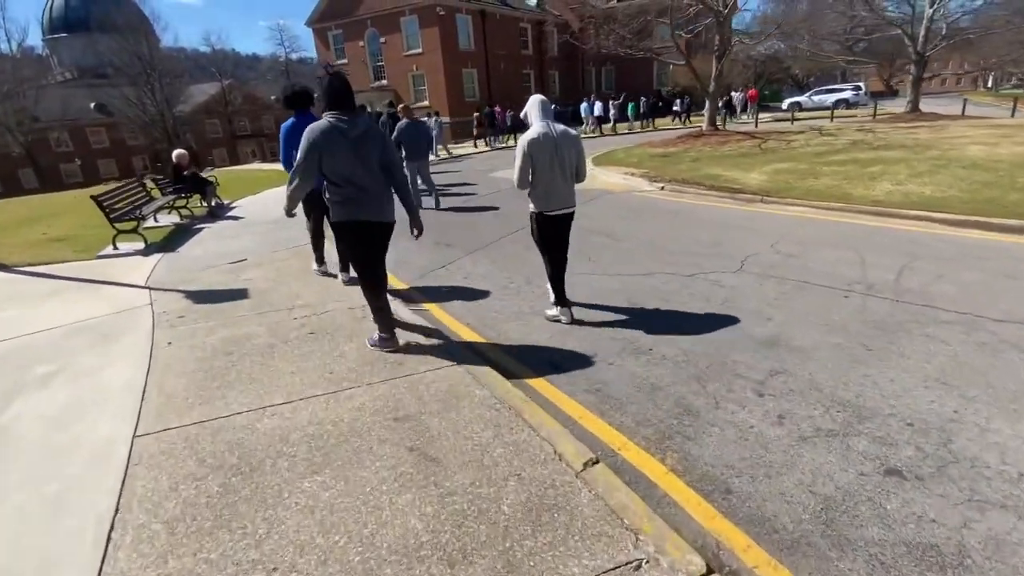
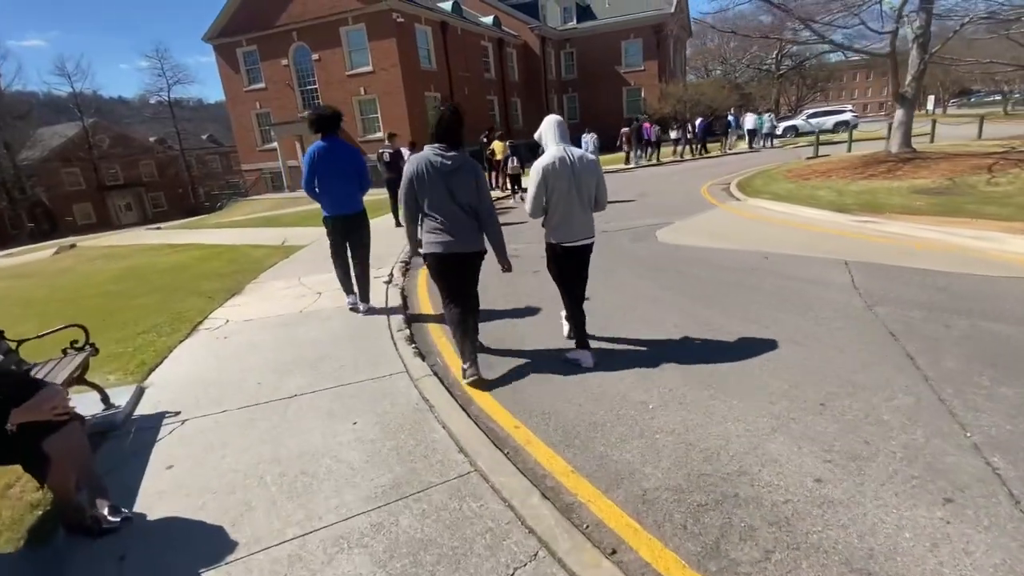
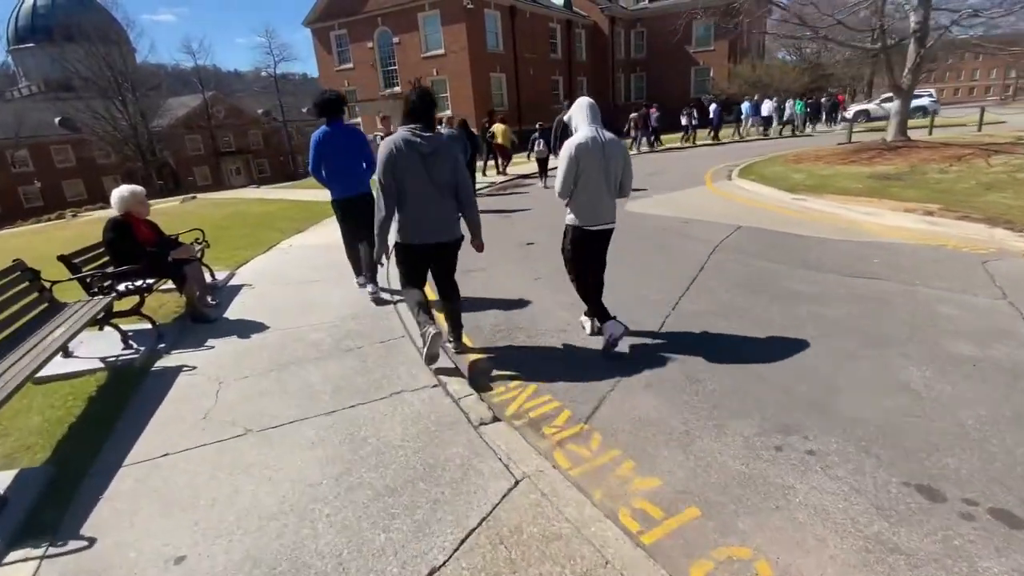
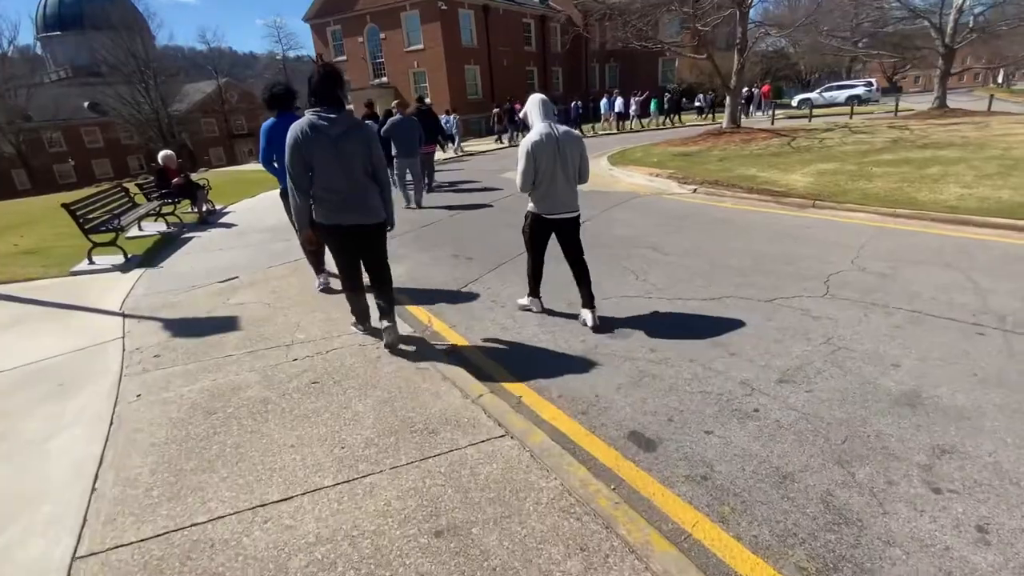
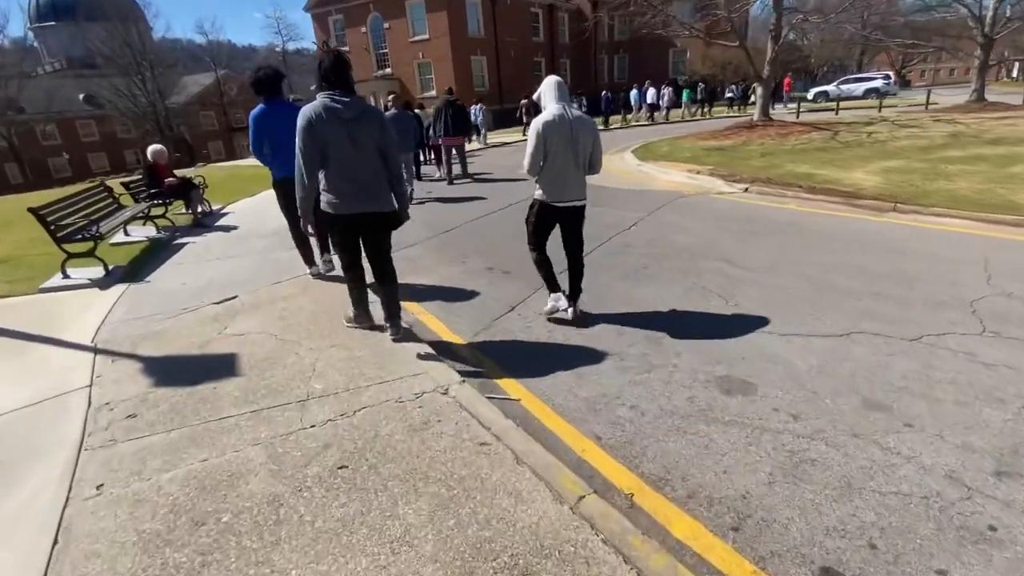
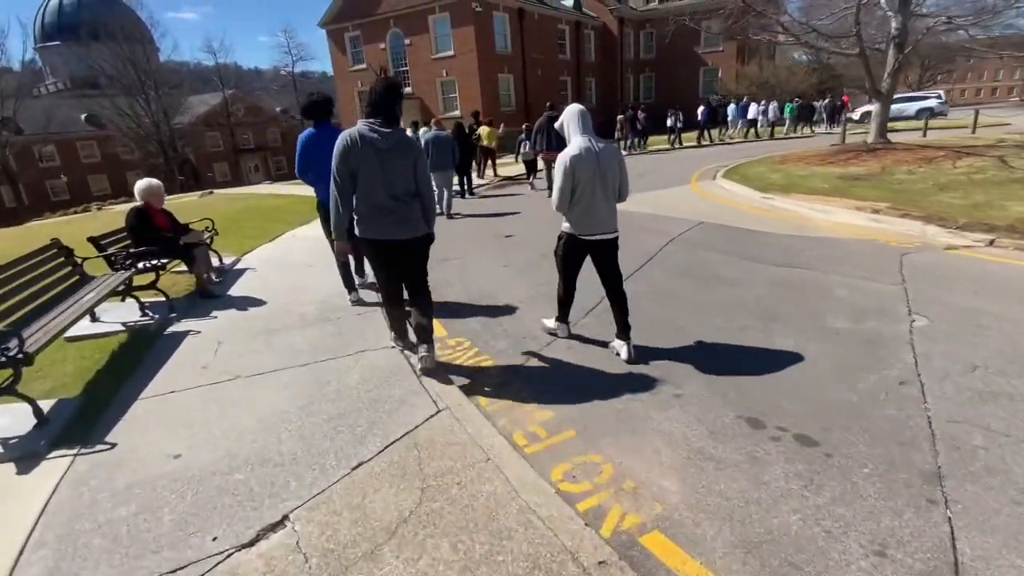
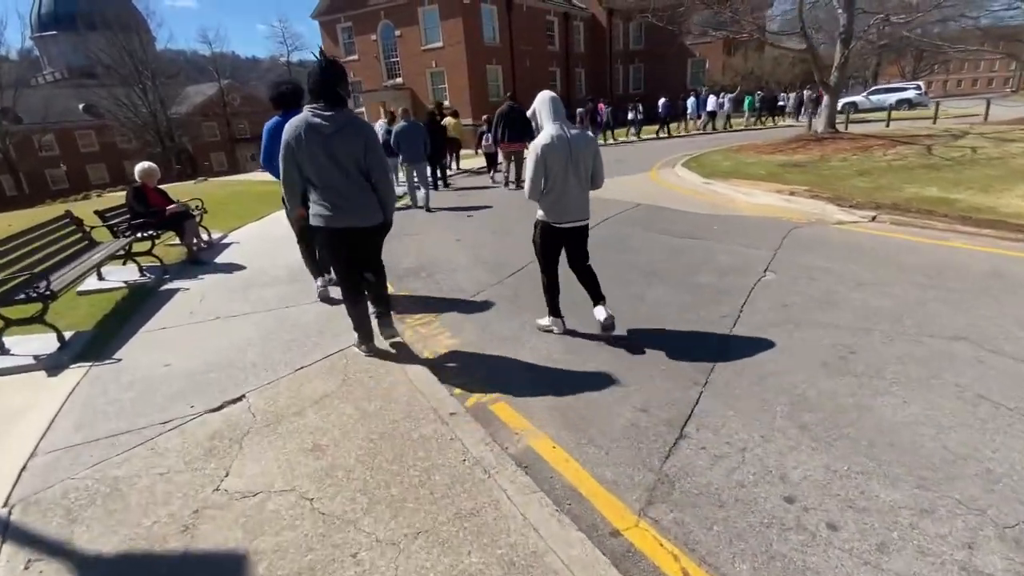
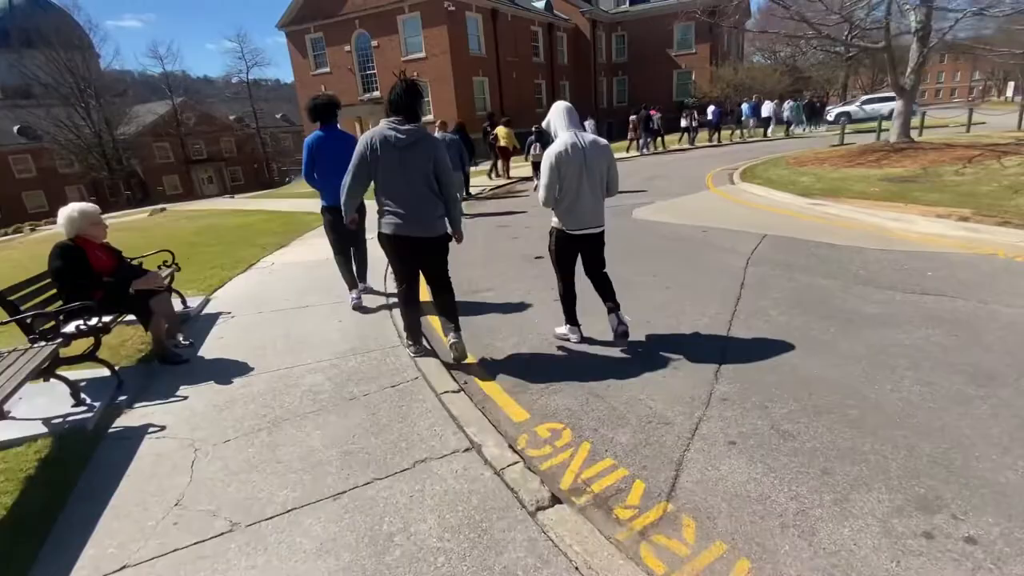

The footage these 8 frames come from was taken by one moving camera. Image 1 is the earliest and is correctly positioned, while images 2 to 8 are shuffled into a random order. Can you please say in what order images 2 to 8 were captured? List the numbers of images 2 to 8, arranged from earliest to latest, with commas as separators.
4, 5, 7, 6, 3, 8, 2
